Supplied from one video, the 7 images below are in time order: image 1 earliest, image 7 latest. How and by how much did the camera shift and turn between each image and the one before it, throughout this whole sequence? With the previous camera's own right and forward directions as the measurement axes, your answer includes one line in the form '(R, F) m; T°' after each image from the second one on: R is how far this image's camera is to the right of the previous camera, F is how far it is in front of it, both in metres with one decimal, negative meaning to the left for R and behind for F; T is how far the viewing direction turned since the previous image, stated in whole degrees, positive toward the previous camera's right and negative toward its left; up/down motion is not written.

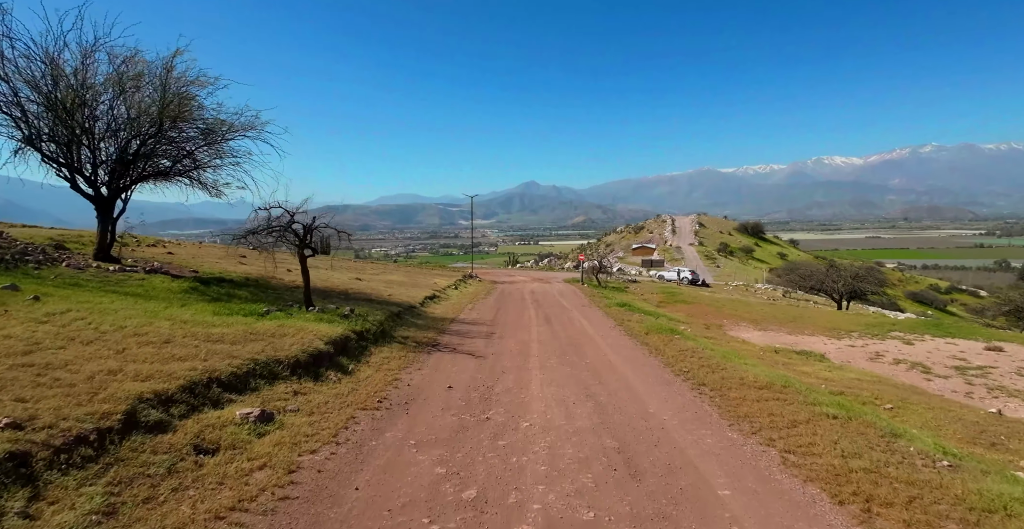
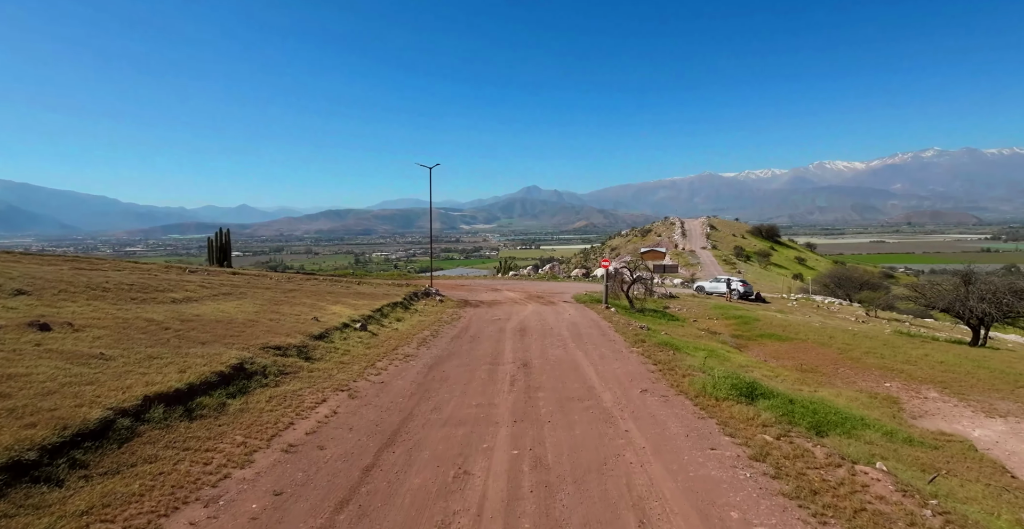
(+1.1, +16.5) m; 0°
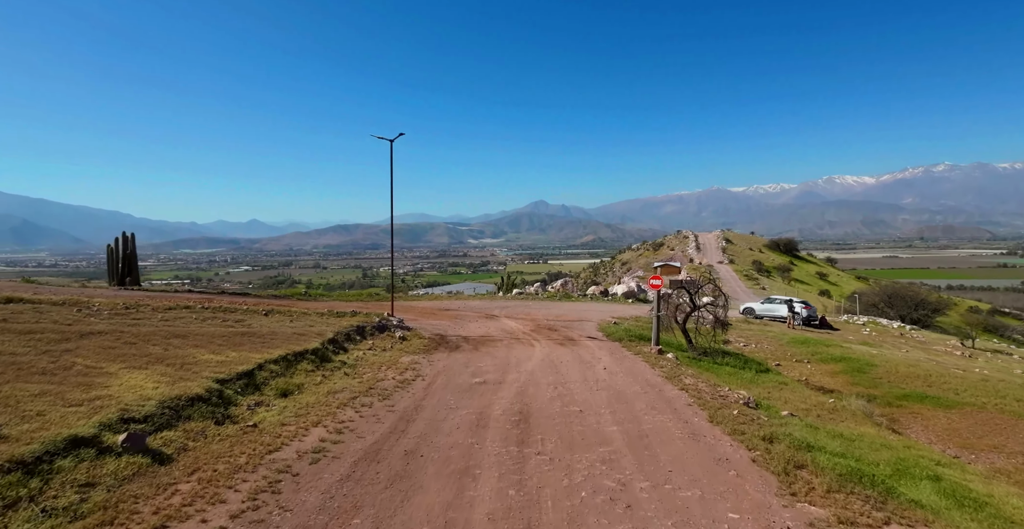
(+0.3, +9.0) m; -1°
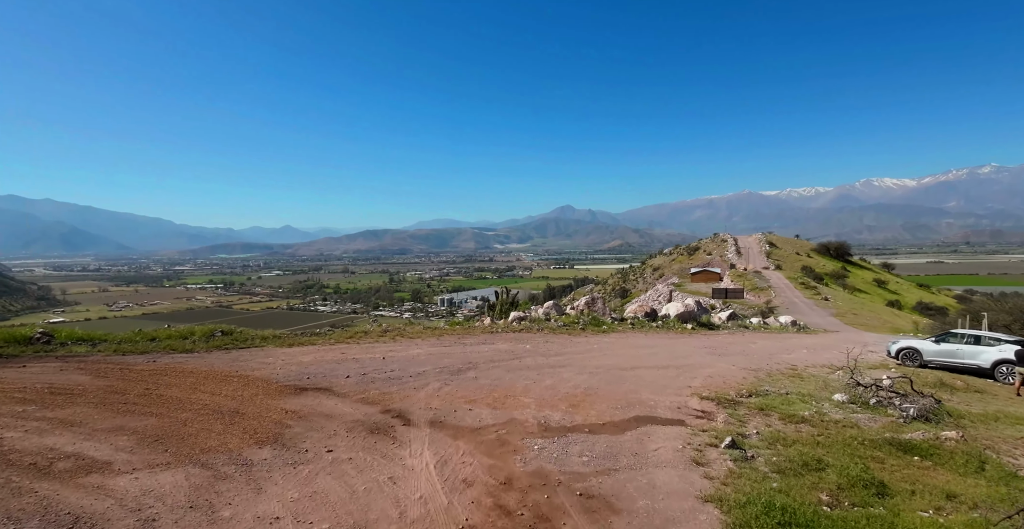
(+1.5, +15.0) m; -3°
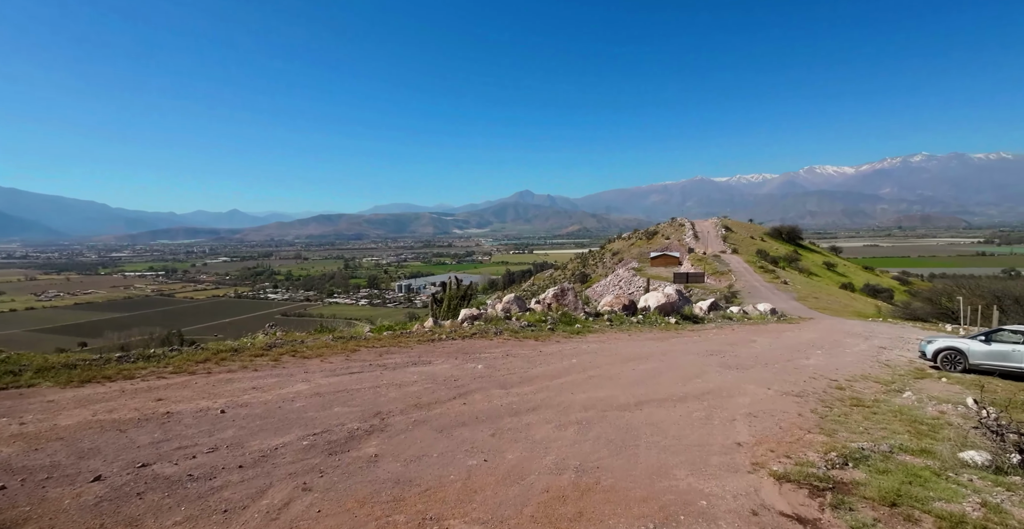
(+0.4, +5.5) m; +5°
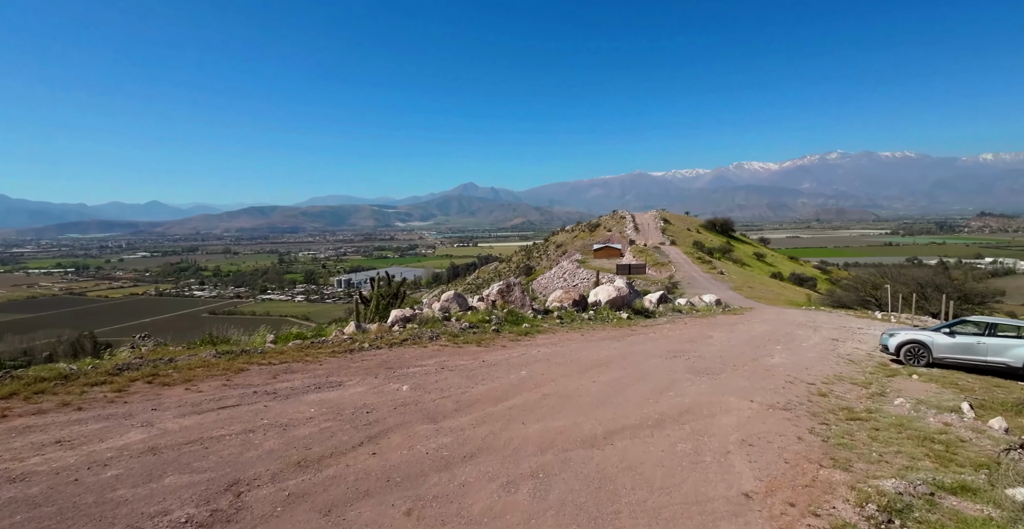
(+0.2, +2.5) m; +6°
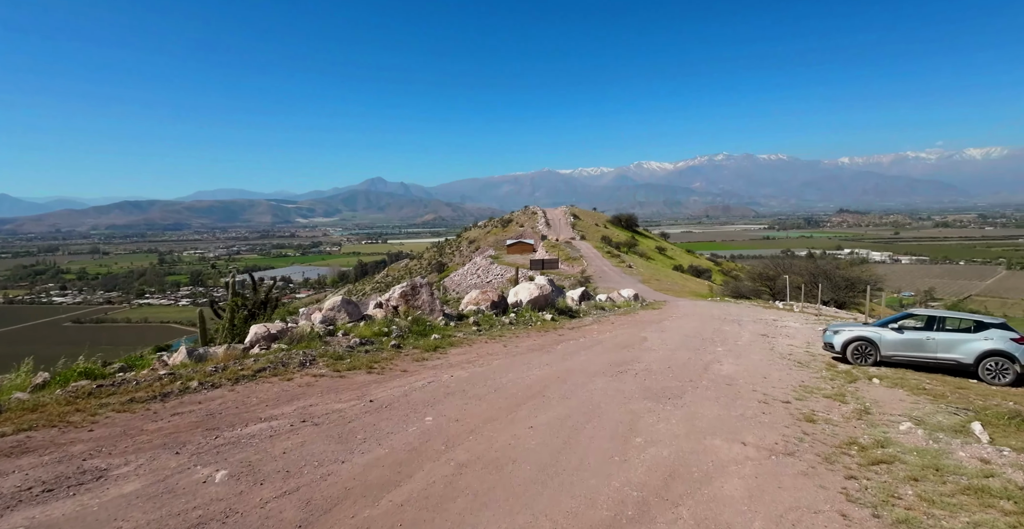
(+0.2, +3.4) m; +10°
